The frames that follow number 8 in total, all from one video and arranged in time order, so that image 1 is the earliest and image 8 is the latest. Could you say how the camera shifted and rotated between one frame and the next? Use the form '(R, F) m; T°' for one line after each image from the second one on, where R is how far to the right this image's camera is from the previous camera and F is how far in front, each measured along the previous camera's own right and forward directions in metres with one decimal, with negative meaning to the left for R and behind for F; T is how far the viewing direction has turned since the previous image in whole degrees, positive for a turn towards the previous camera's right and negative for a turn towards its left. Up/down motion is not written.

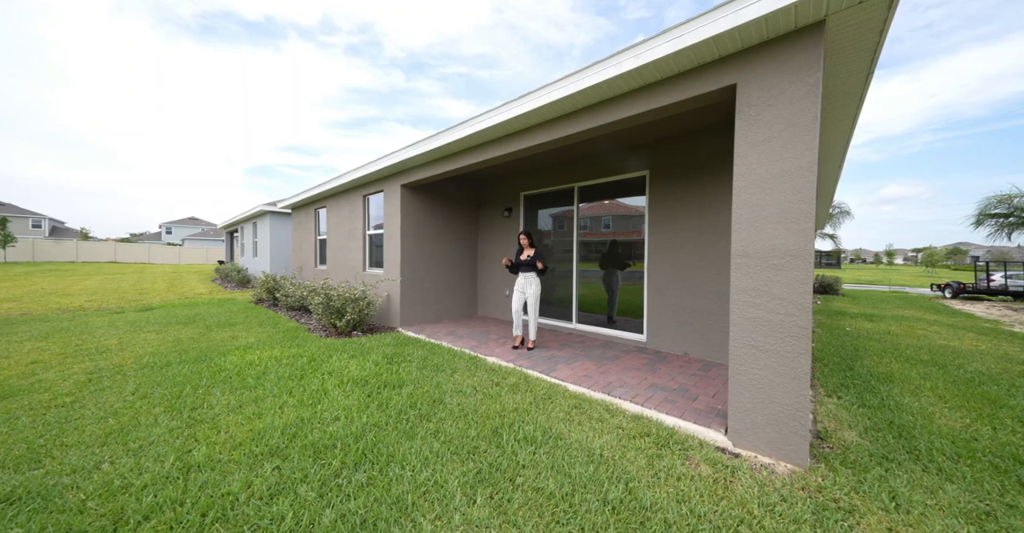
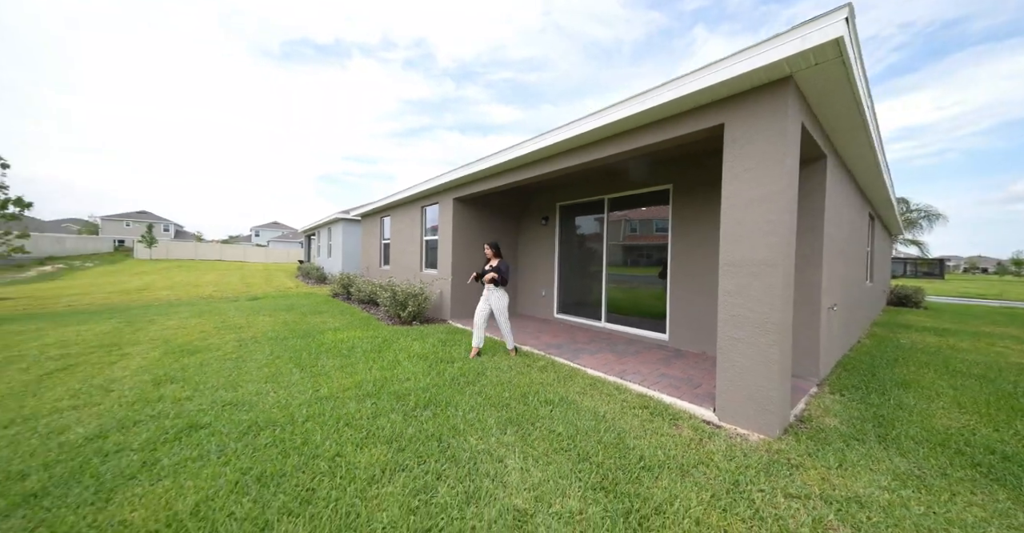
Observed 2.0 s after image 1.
(+0.2, -0.8) m; -7°
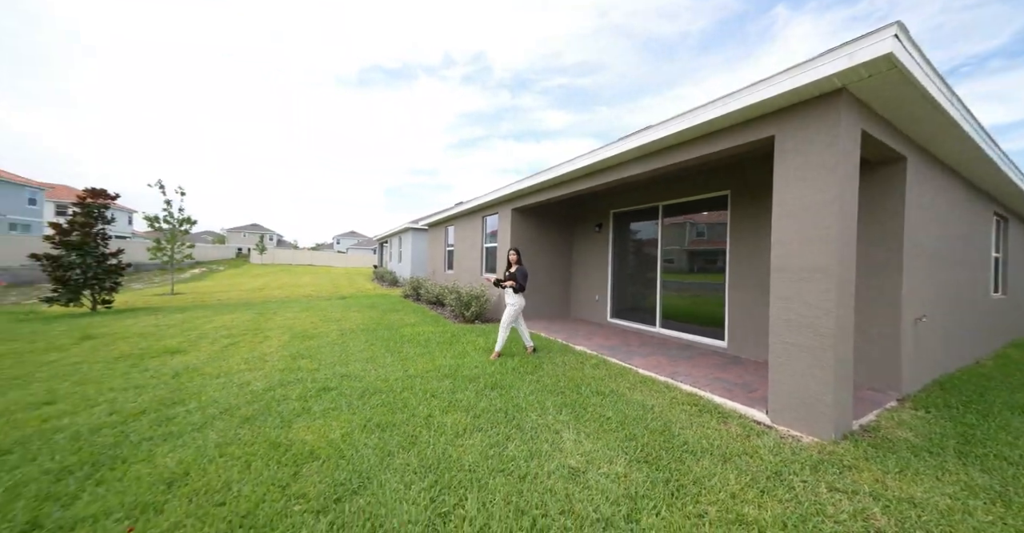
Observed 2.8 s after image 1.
(0.0, -0.4) m; -9°
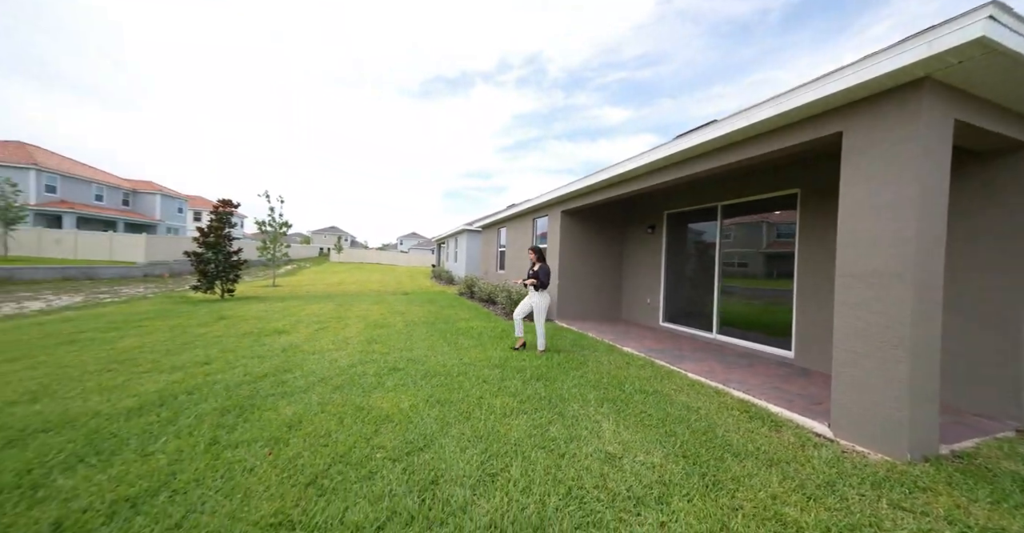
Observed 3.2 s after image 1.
(+0.1, -0.3) m; -9°
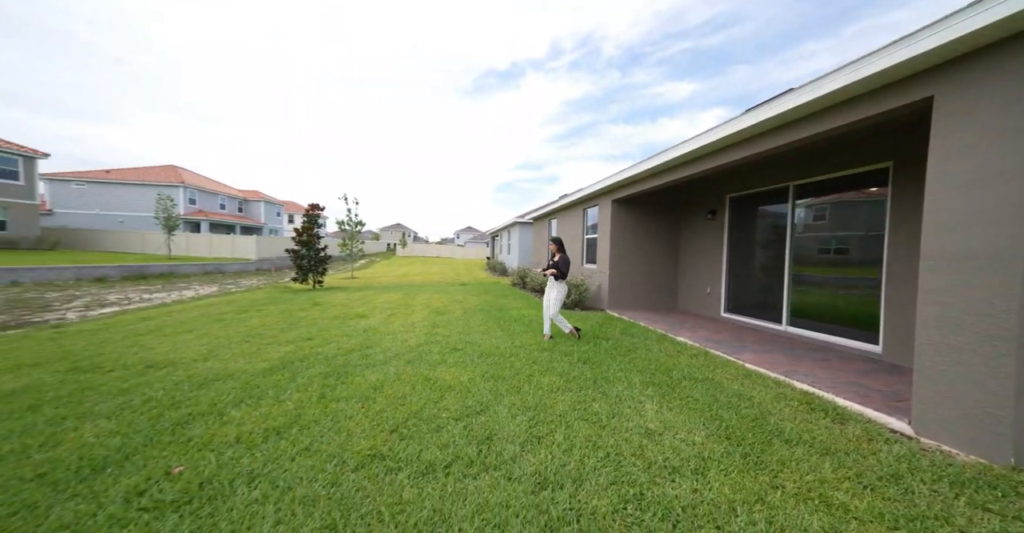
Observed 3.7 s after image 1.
(+0.1, -0.2) m; -9°
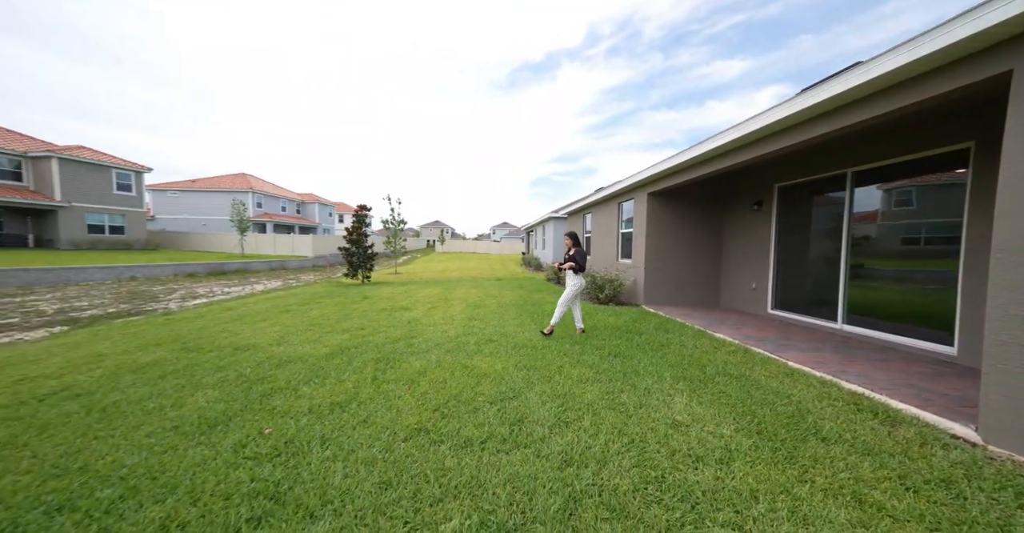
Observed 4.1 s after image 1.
(0.0, -0.2) m; -6°
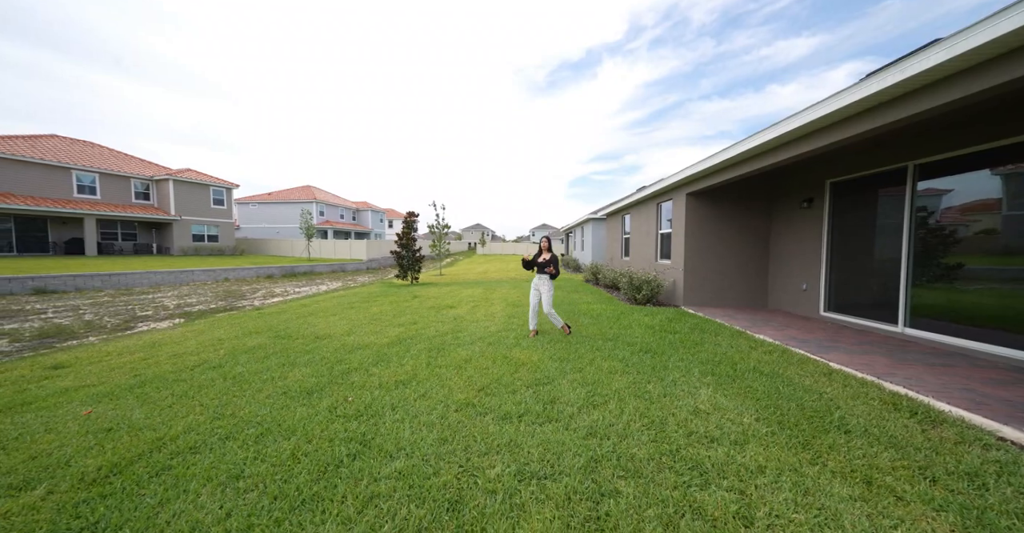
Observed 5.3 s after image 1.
(+0.1, -0.4) m; -7°
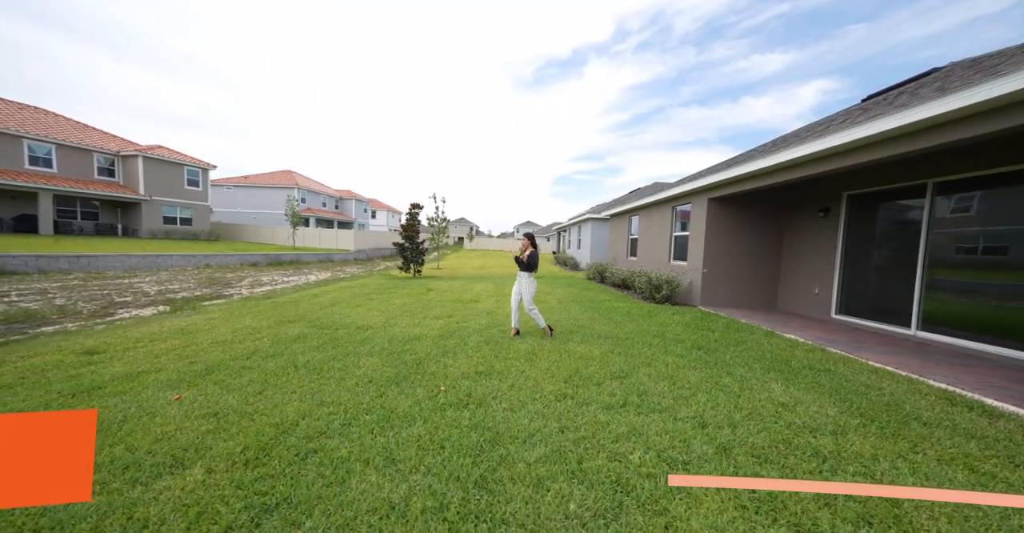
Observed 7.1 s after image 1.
(-0.9, 0.0) m; +4°
